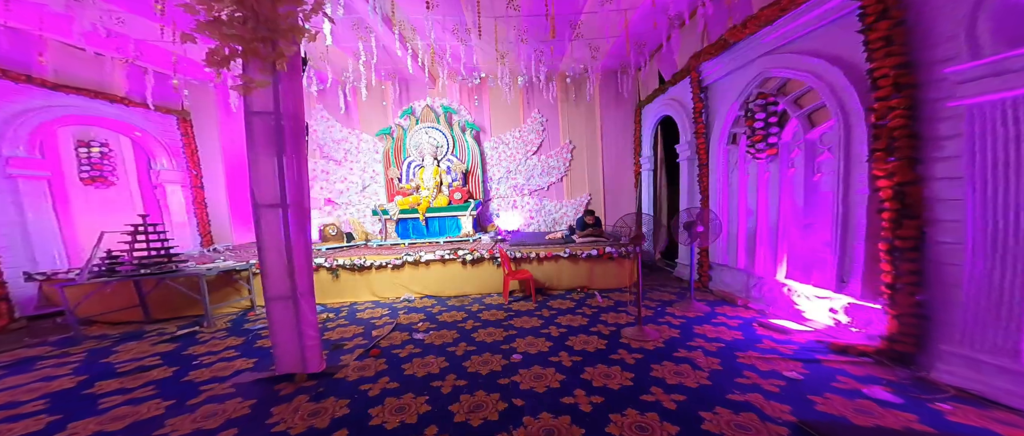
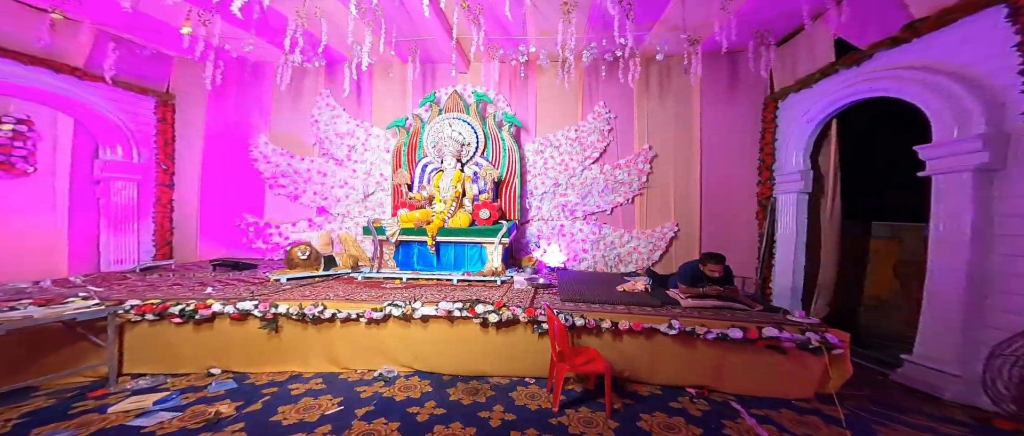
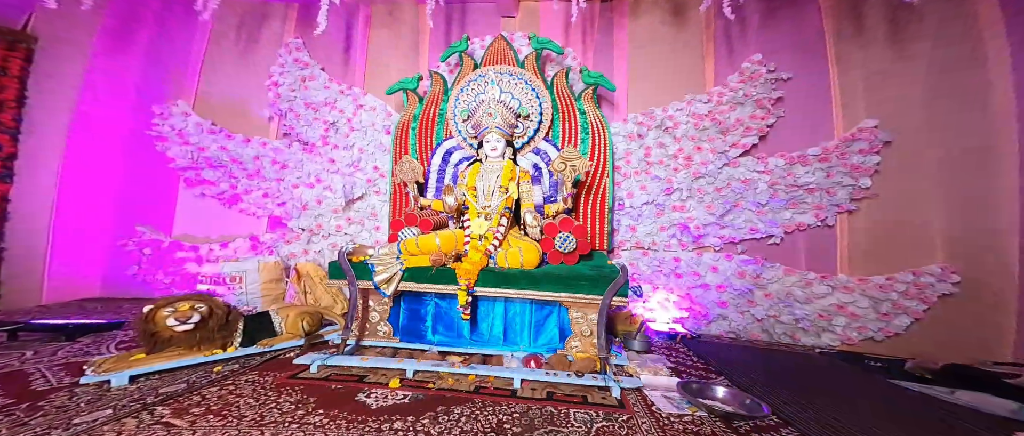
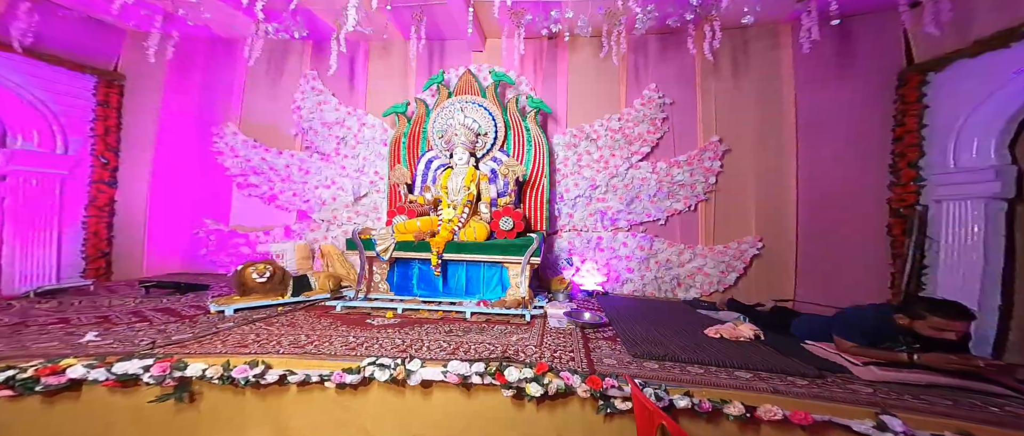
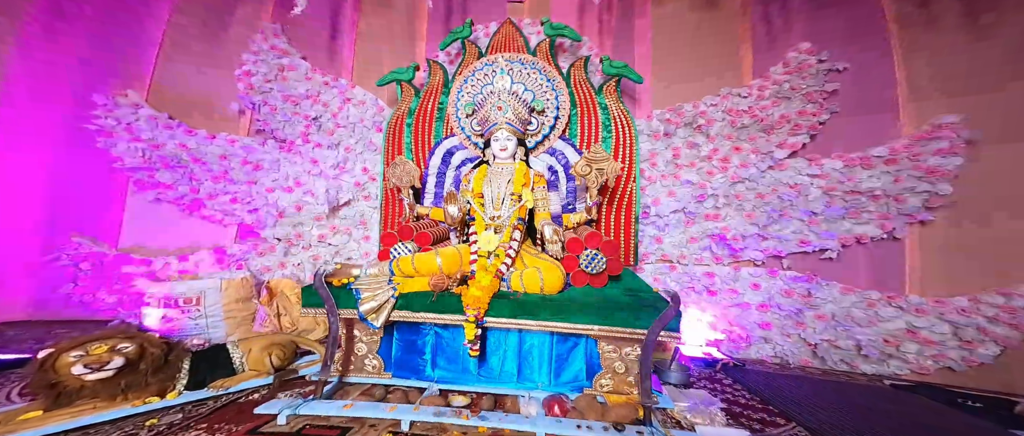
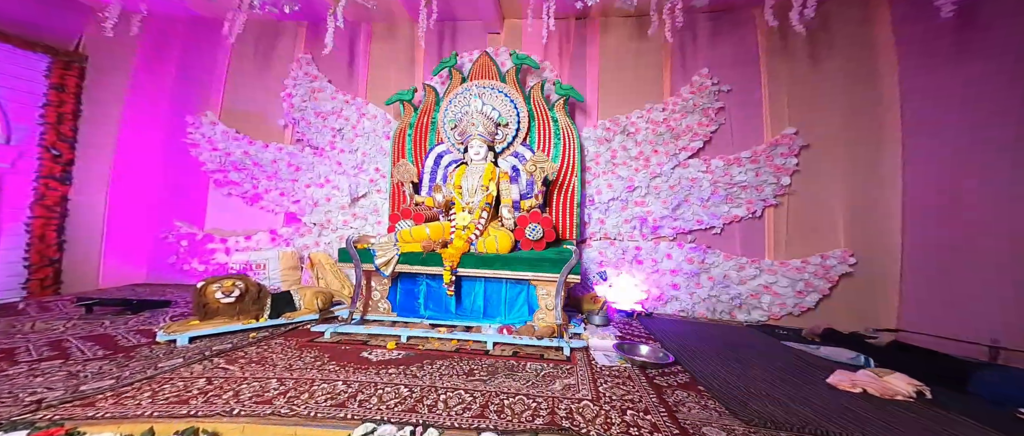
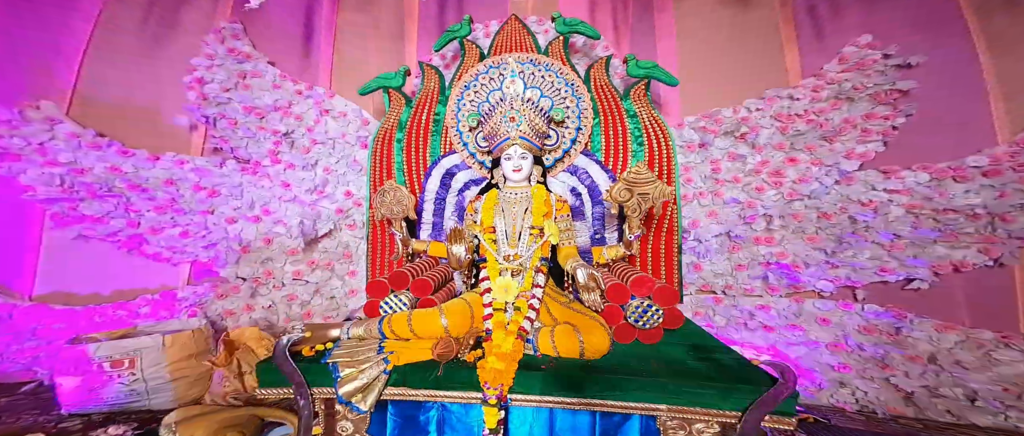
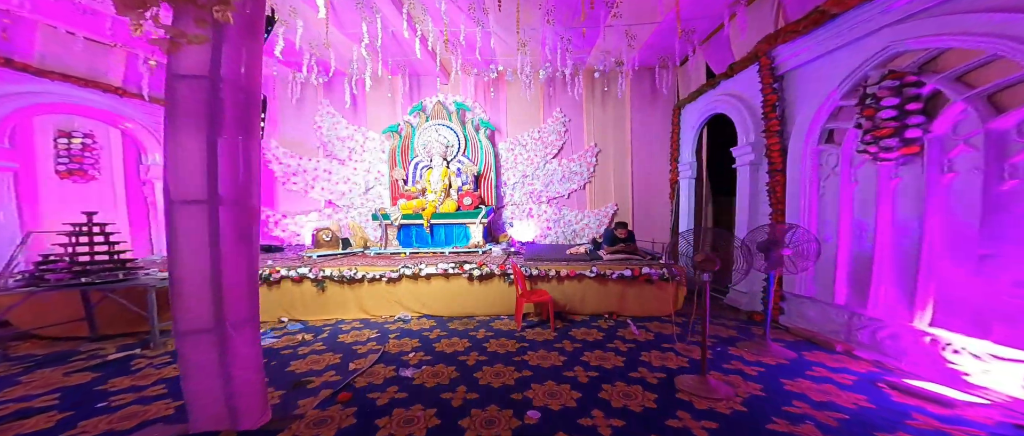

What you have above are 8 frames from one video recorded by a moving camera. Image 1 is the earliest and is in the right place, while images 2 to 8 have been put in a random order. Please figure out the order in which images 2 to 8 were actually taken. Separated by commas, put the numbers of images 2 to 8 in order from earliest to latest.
8, 2, 4, 6, 3, 5, 7
